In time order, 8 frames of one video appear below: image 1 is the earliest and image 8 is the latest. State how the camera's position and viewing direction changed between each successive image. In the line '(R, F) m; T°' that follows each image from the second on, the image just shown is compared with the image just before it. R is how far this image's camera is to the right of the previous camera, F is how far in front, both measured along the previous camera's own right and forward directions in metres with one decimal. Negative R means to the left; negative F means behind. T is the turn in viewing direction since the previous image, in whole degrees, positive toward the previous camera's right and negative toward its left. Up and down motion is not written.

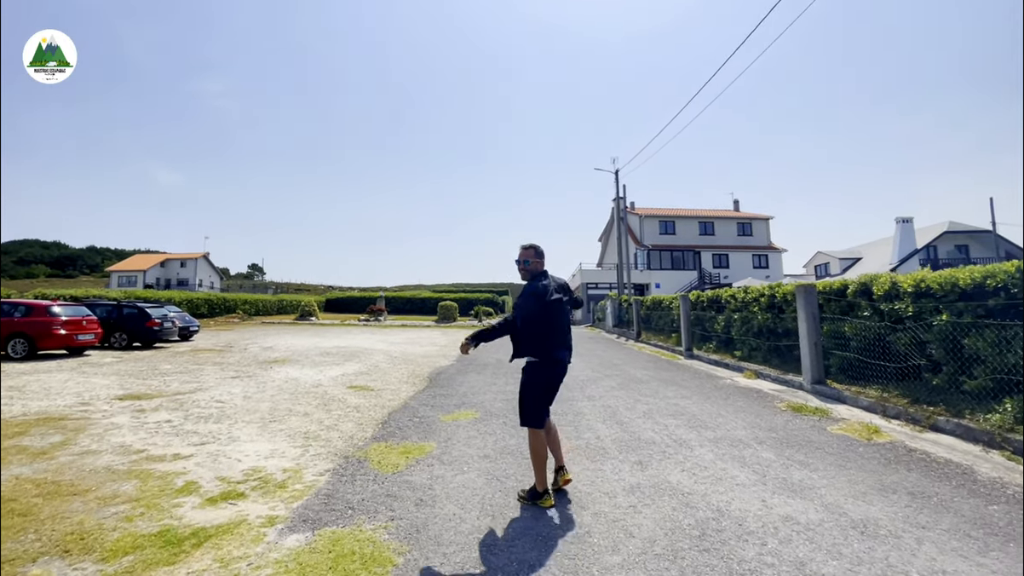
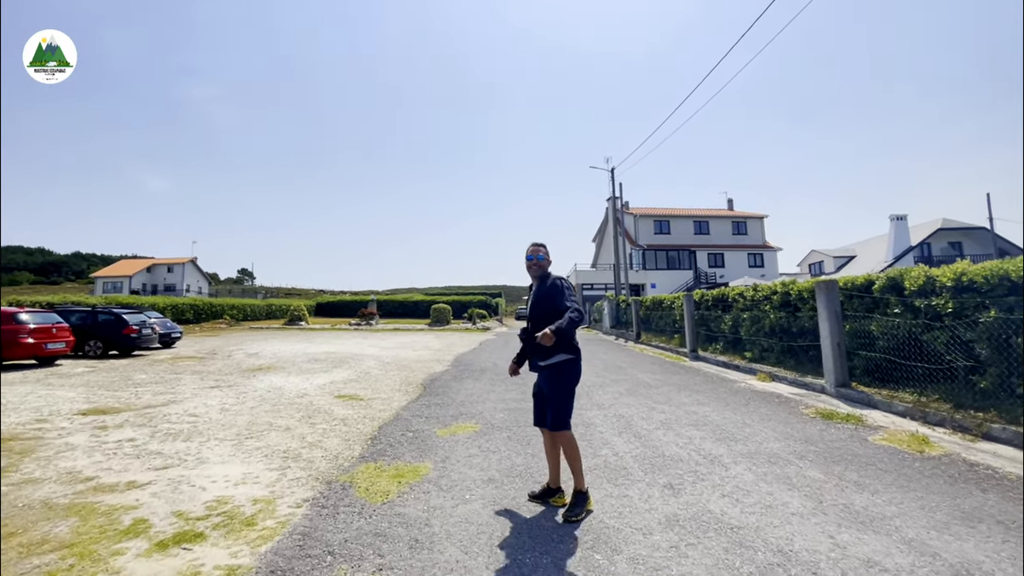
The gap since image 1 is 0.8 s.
(-0.1, +0.5) m; +1°
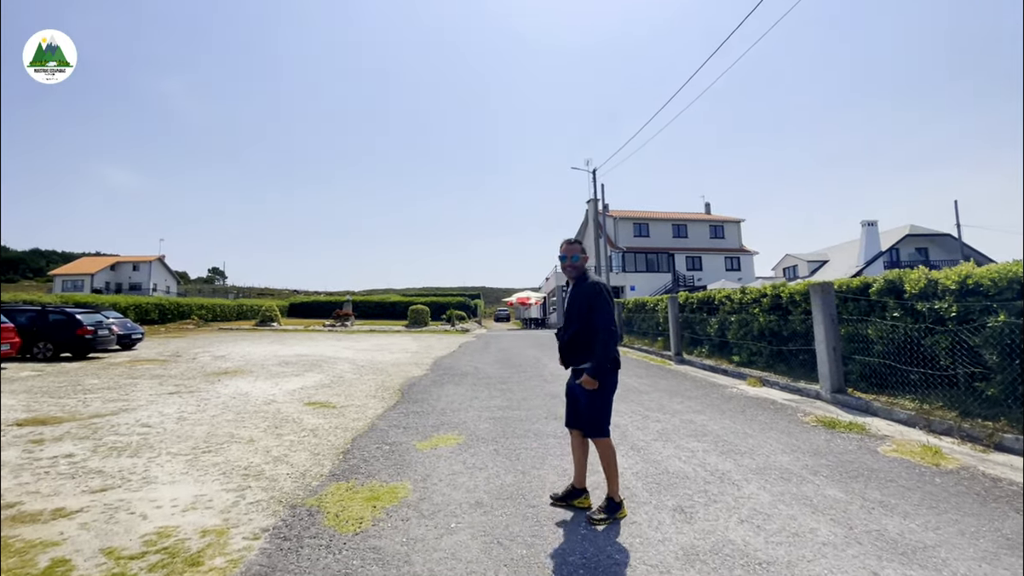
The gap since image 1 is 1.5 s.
(-0.1, +0.4) m; +3°
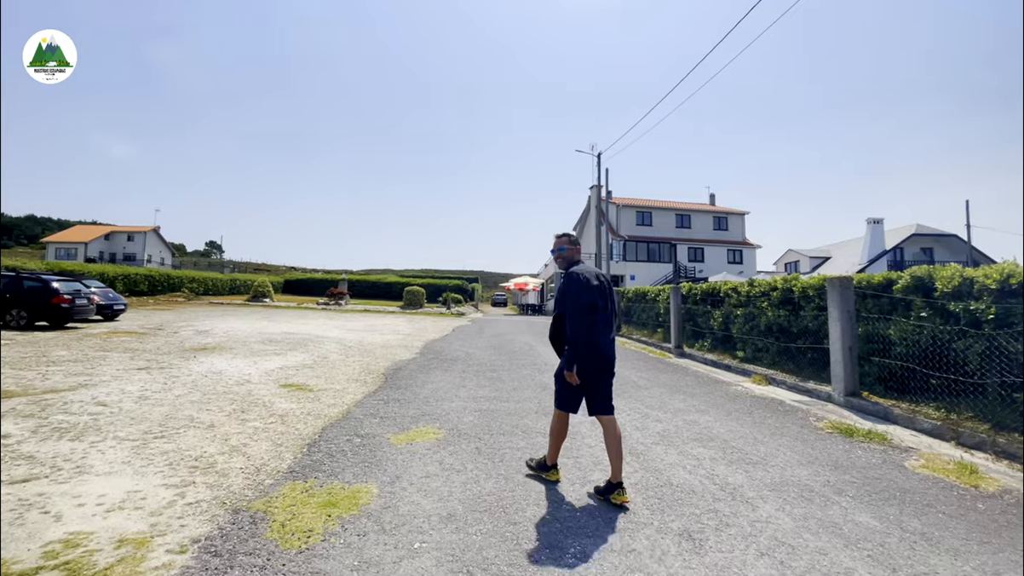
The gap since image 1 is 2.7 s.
(+0.1, +0.5) m; 0°
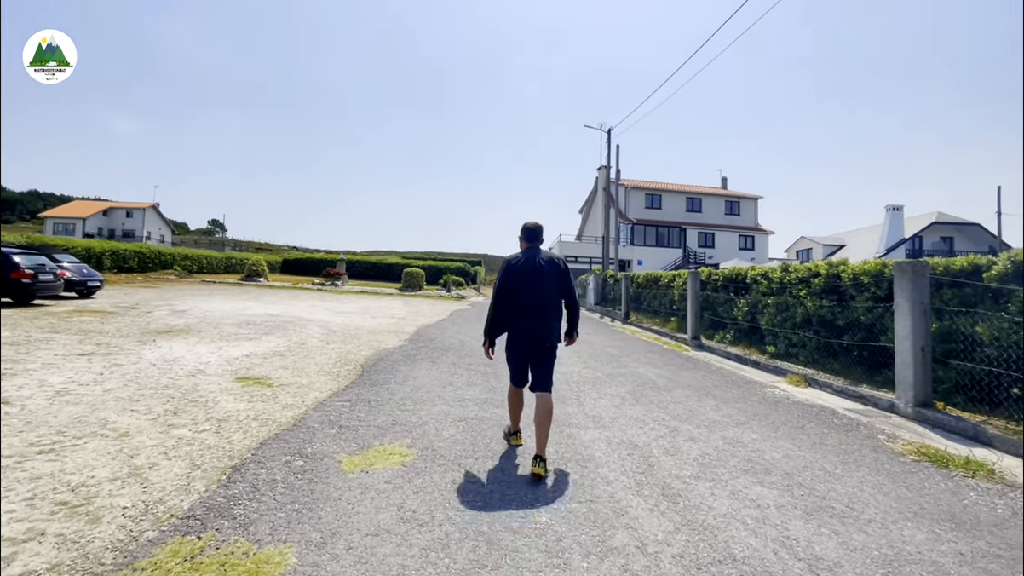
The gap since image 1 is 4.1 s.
(+0.1, +1.0) m; 0°
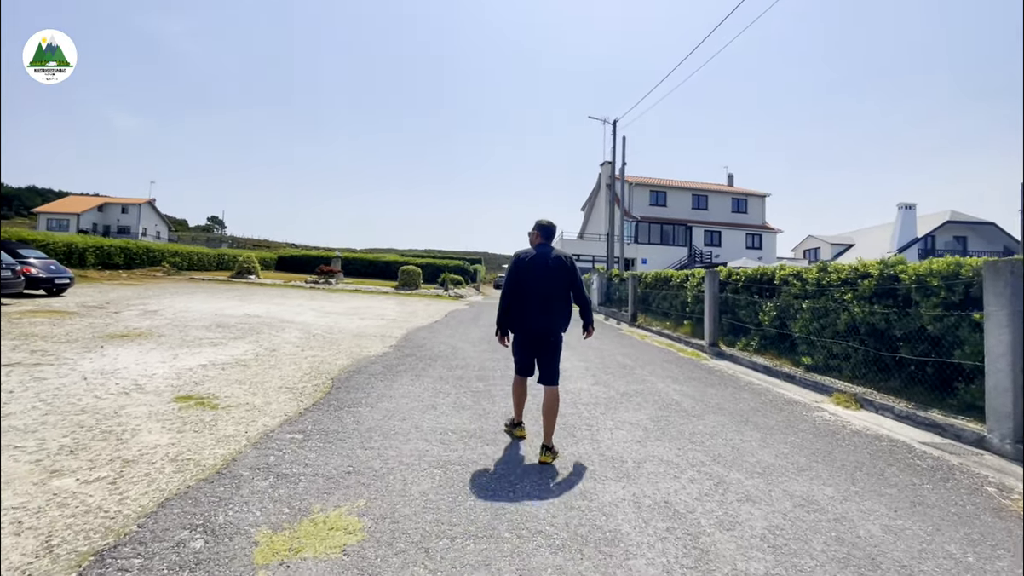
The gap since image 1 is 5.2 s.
(0.0, +0.9) m; 0°
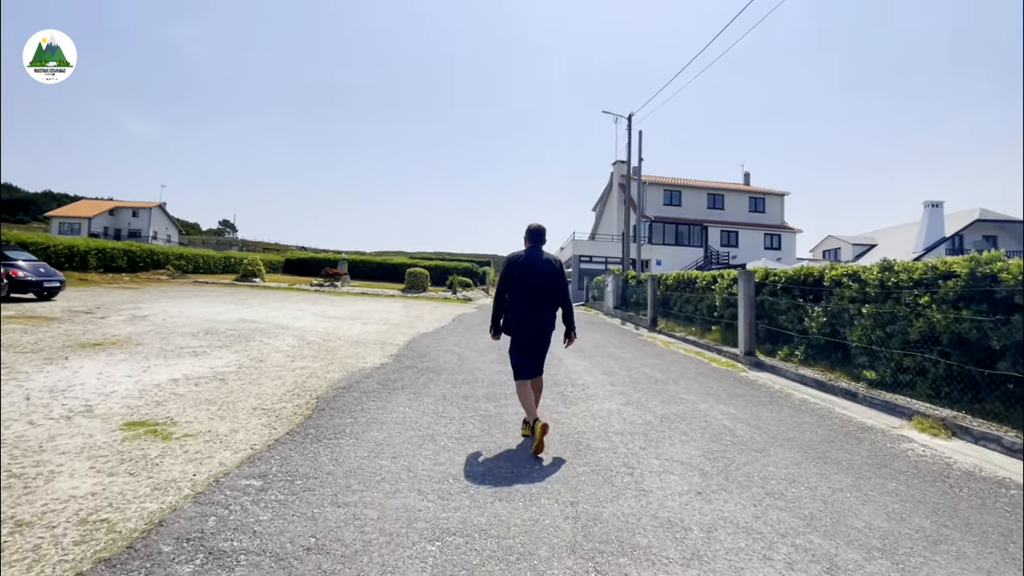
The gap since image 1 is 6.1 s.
(-0.1, +0.8) m; -1°
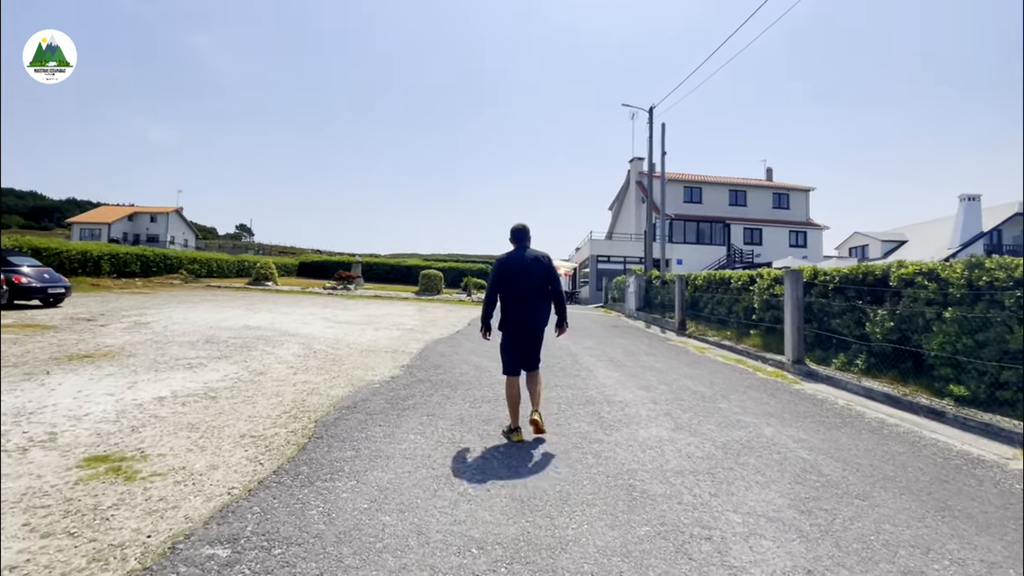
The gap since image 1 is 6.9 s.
(-0.1, +0.7) m; -2°
